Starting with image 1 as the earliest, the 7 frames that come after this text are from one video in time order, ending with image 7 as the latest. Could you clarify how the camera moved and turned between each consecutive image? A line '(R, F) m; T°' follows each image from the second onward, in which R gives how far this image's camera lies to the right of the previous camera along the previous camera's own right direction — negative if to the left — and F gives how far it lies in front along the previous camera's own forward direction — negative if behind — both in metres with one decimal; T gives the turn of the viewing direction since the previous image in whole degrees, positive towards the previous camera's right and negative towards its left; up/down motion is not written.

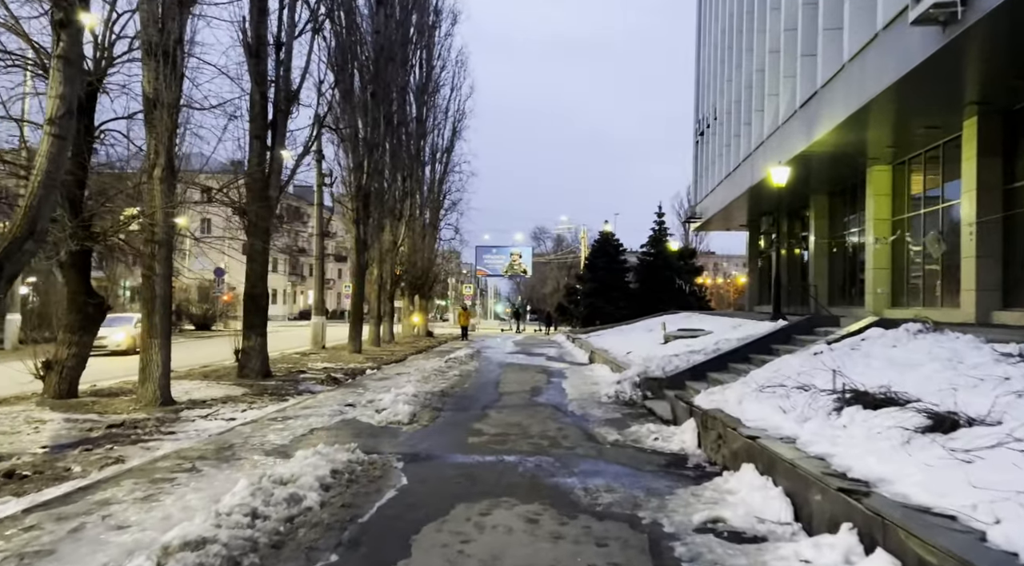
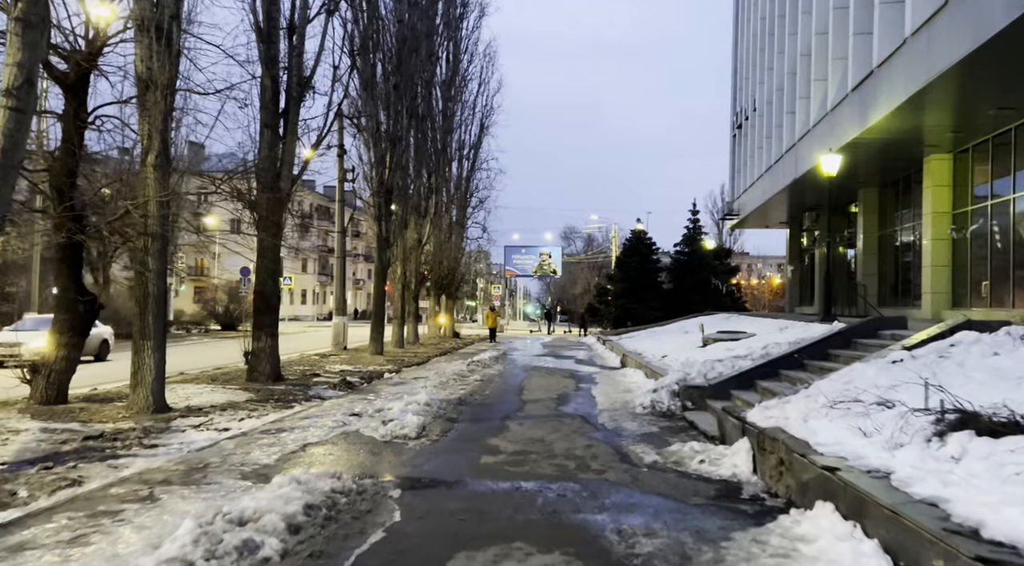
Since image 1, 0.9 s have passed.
(+0.1, +1.2) m; -2°
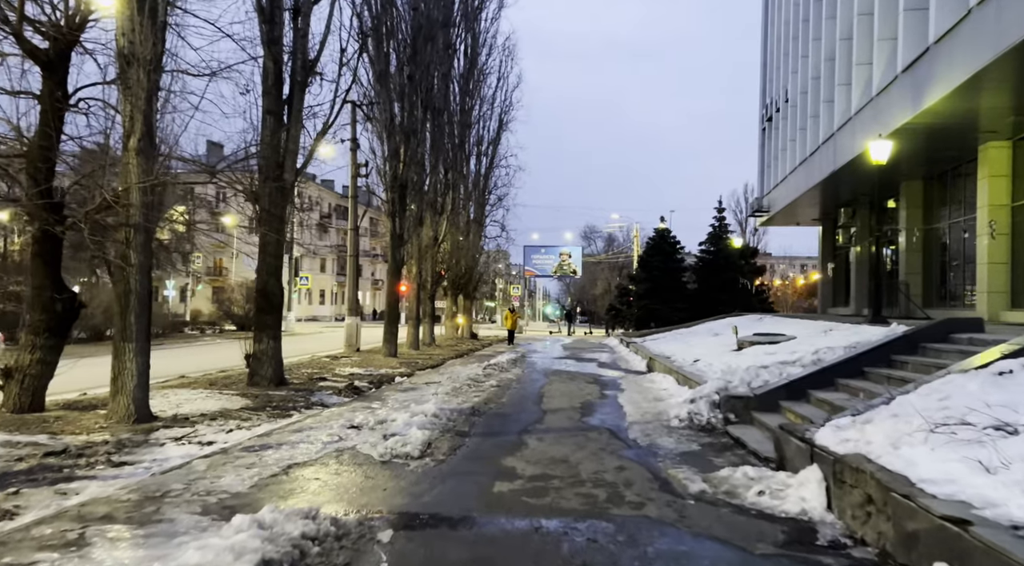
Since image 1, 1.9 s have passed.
(0.0, +1.2) m; -1°
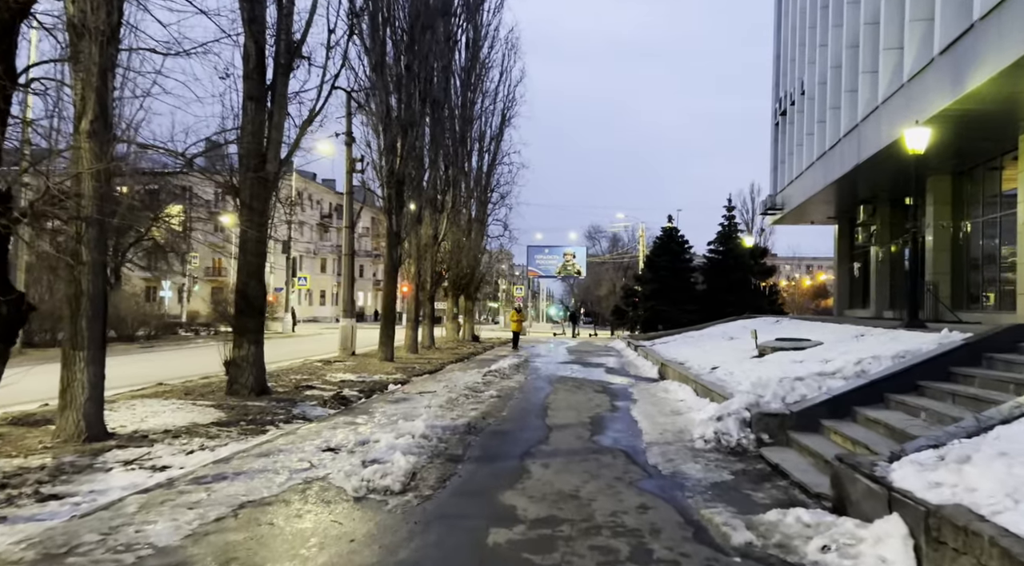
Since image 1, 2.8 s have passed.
(0.0, +1.2) m; 0°
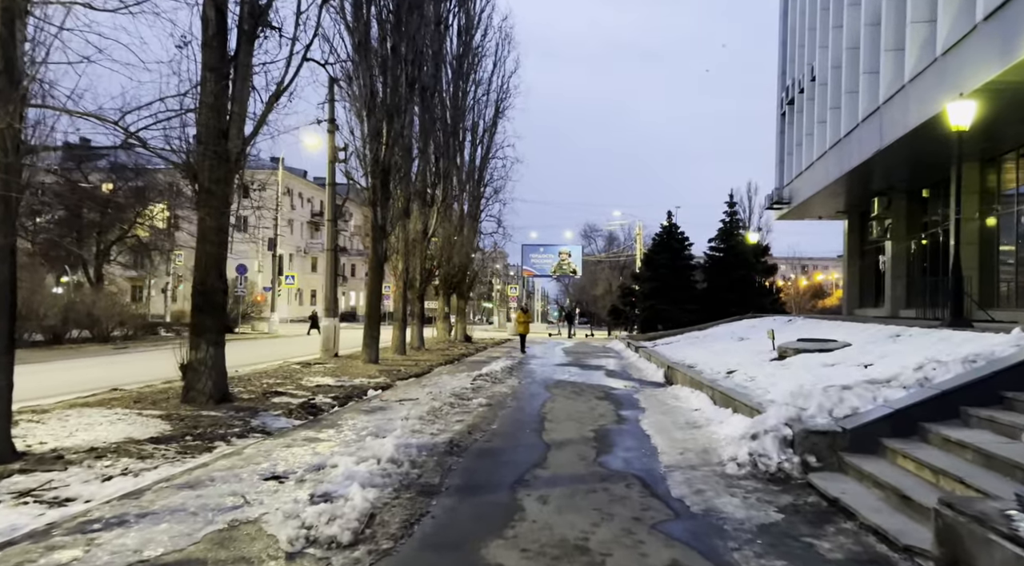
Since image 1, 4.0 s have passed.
(0.0, +1.5) m; 0°
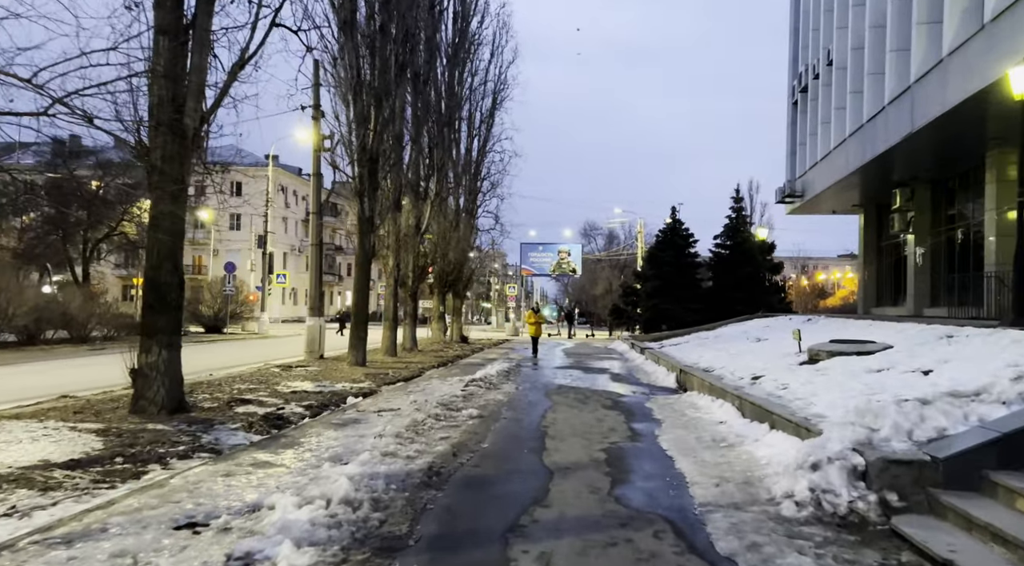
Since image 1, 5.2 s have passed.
(0.0, +1.5) m; 0°
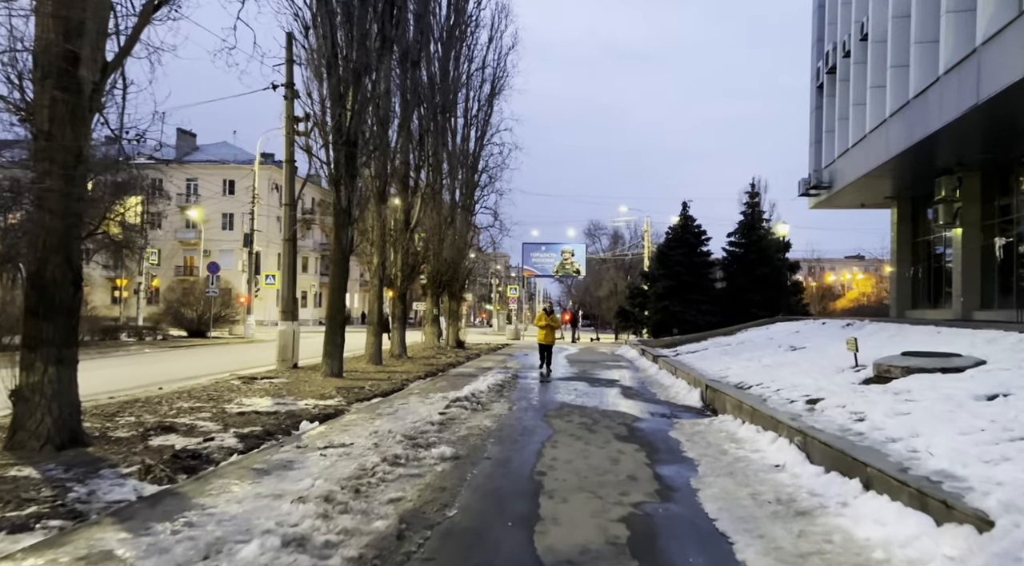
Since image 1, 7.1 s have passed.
(+0.2, +2.4) m; 0°
